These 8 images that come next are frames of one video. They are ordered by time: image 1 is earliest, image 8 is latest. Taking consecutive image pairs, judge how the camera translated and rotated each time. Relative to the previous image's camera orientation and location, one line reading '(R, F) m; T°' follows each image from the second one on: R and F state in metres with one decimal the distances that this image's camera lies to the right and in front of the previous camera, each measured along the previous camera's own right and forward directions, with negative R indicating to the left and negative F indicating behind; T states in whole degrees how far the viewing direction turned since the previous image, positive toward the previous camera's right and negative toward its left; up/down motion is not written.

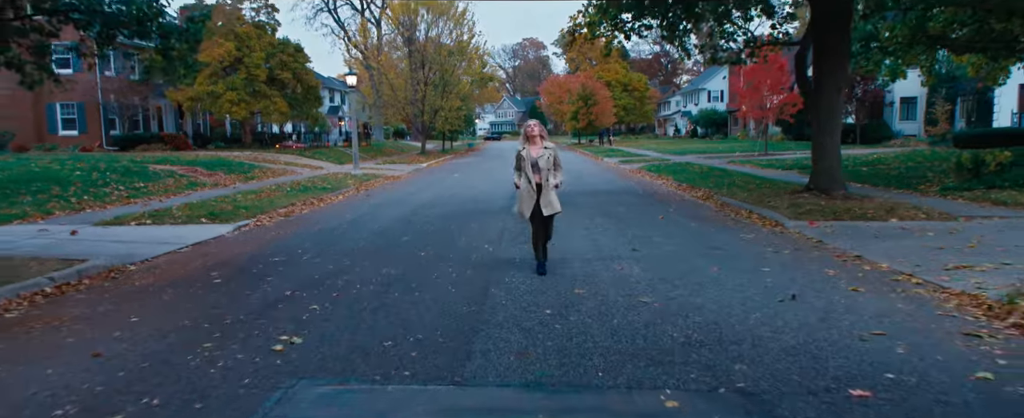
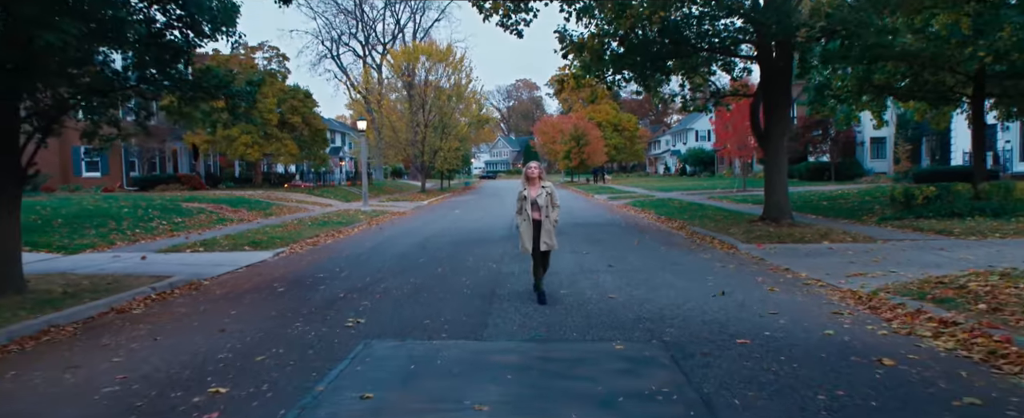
(-0.1, -2.0) m; 0°
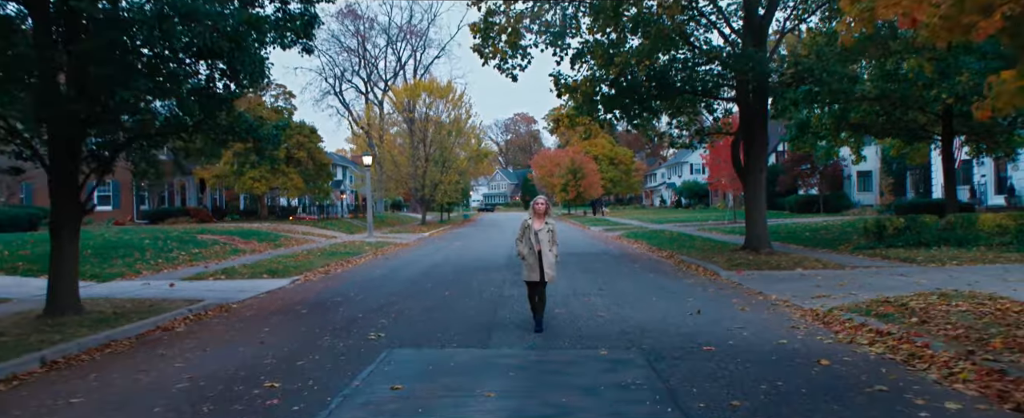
(0.0, -1.1) m; 0°
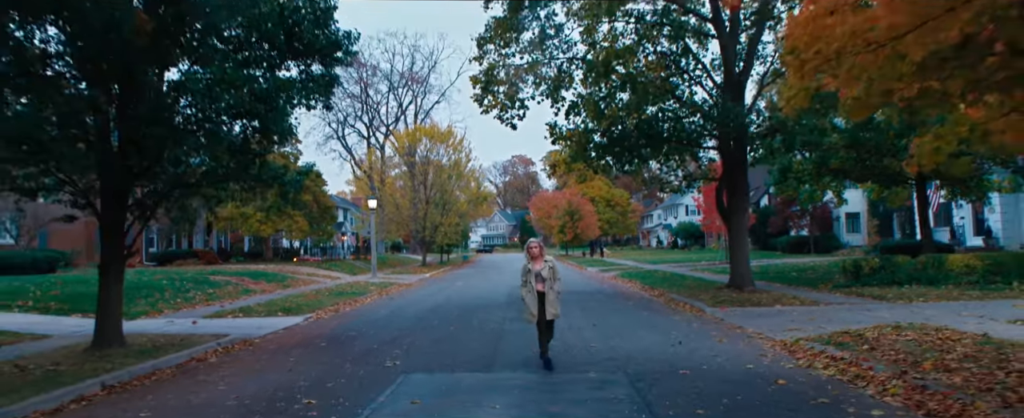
(0.0, -1.1) m; 0°
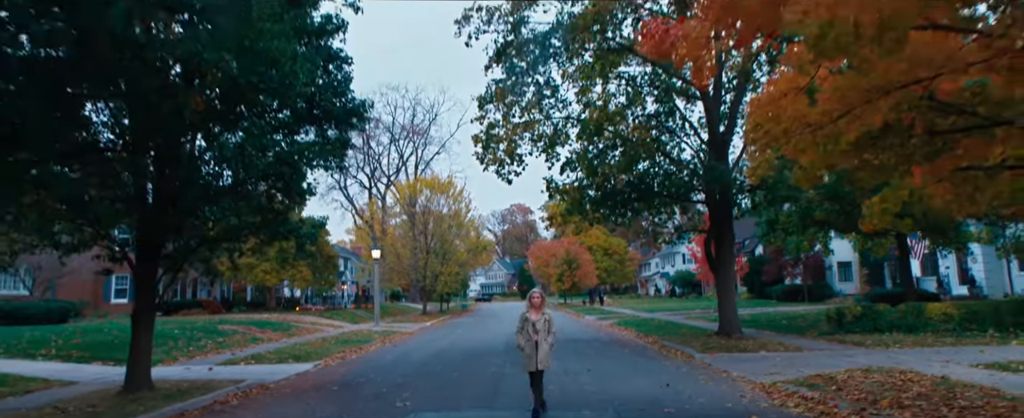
(0.0, -0.9) m; 0°
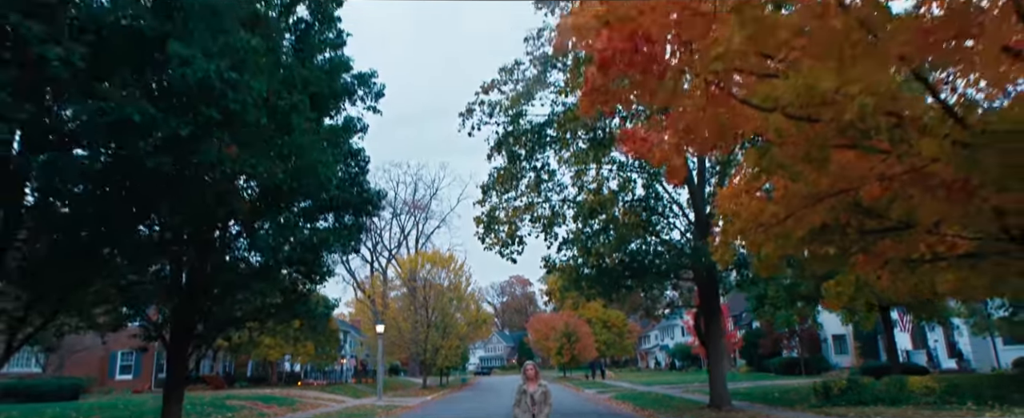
(0.0, -1.2) m; 0°
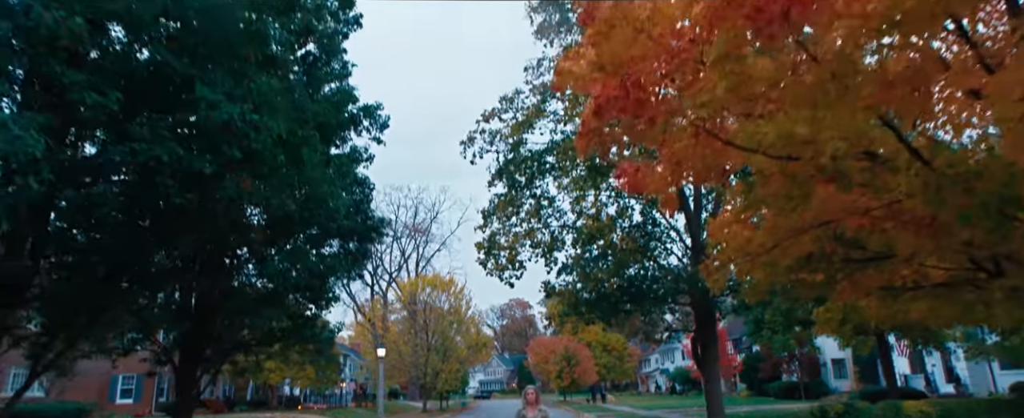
(0.0, -0.4) m; 0°
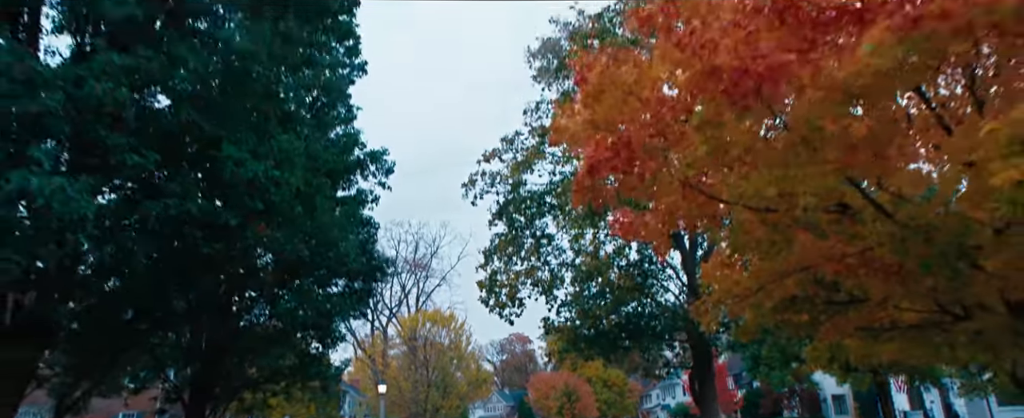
(0.0, -0.5) m; 0°
